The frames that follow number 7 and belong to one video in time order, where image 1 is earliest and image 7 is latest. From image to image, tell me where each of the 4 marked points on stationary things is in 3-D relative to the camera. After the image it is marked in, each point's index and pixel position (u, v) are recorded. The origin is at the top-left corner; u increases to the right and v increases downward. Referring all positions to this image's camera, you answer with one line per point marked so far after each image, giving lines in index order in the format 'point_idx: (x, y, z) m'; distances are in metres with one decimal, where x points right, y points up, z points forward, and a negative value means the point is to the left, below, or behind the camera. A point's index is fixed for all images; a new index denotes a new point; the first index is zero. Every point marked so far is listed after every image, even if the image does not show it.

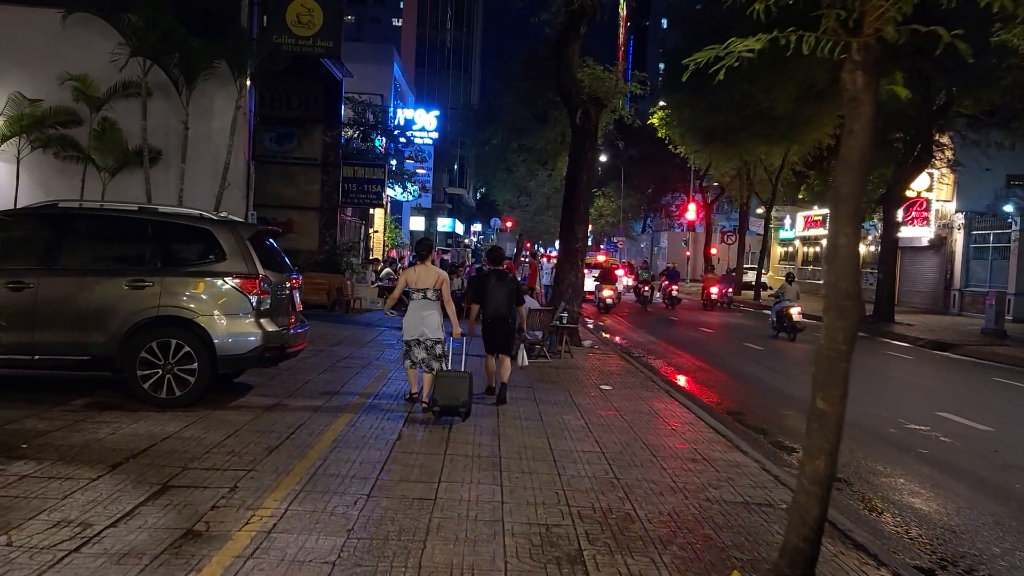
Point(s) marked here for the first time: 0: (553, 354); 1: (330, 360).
0: (+0.7, -1.1, +14.4) m
1: (-2.7, -1.0, +12.7) m
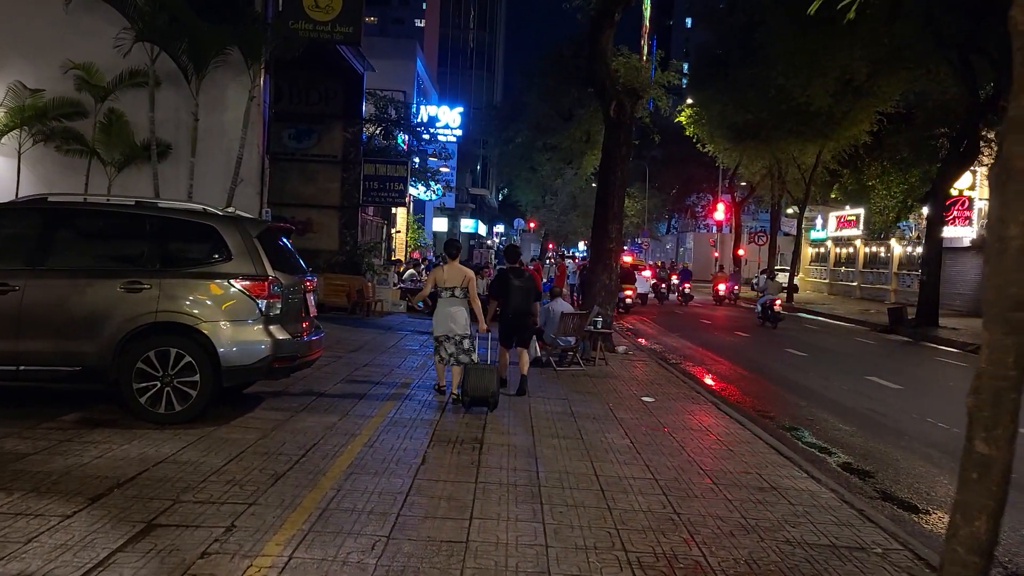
0: (+1.2, -1.2, +13.5) m
1: (-2.3, -1.1, +11.8) m
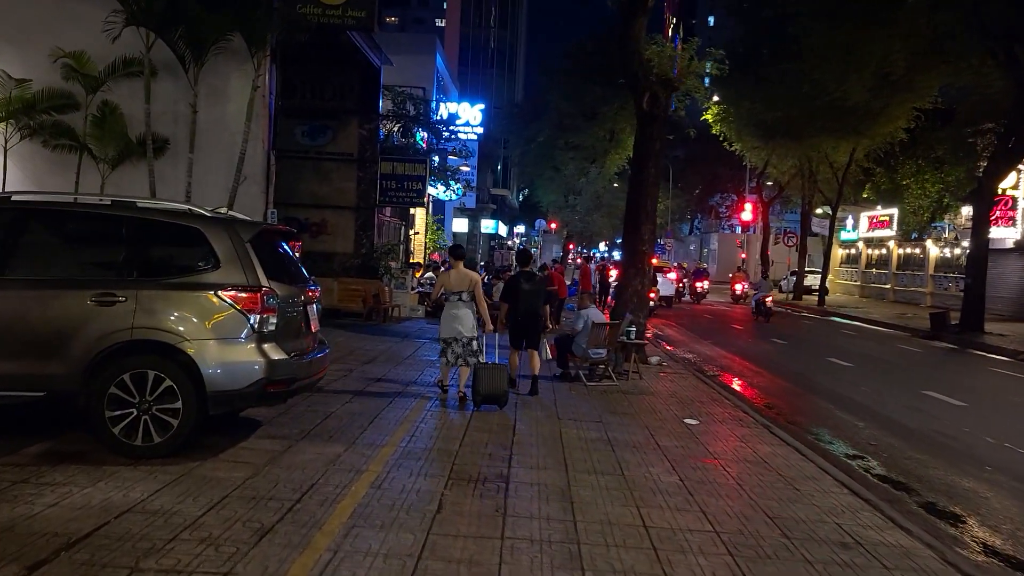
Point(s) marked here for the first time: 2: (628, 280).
0: (+1.6, -1.3, +12.4) m
1: (-1.9, -1.2, +10.8) m
2: (+1.9, +0.1, +14.5) m
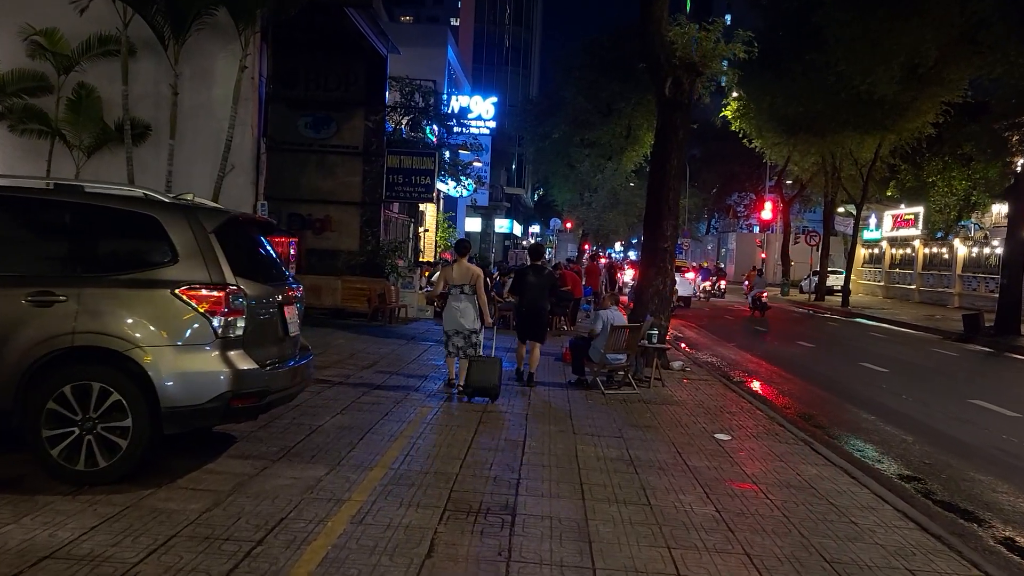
0: (+1.7, -1.3, +11.4) m
1: (-1.8, -1.1, +9.9) m
2: (+2.1, +0.1, +13.5) m
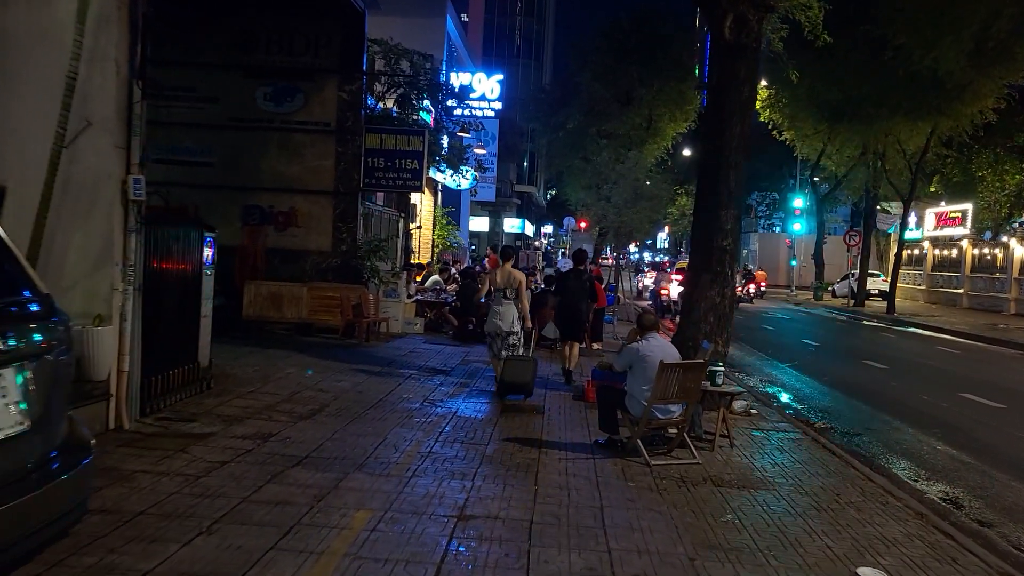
0: (+1.7, -1.4, +7.8) m
1: (-1.8, -1.3, +6.4) m
2: (+2.1, 0.0, +9.9) m
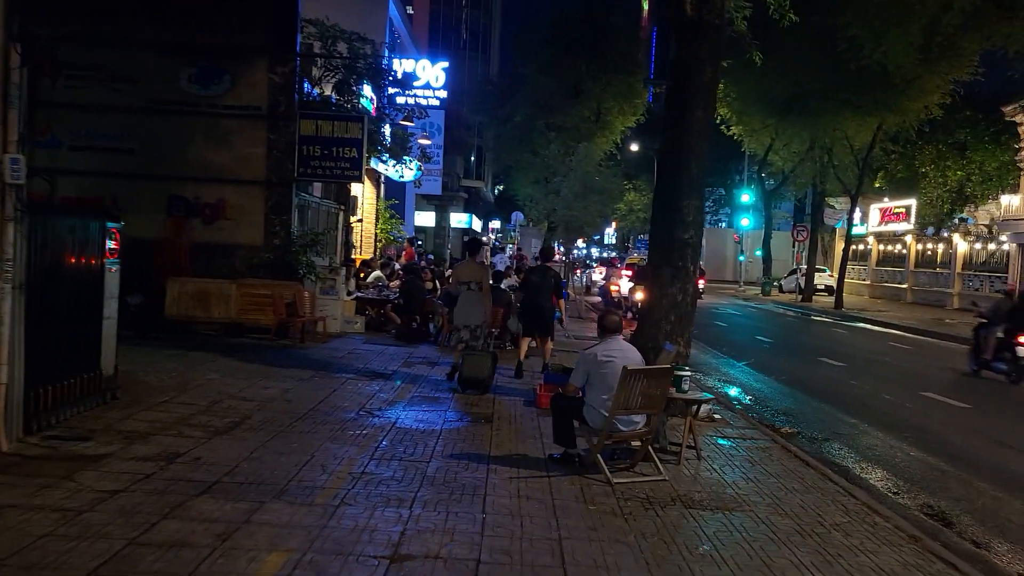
0: (+1.3, -1.4, +7.1) m
1: (-2.2, -1.3, +5.4) m
2: (+1.6, 0.0, +9.2) m
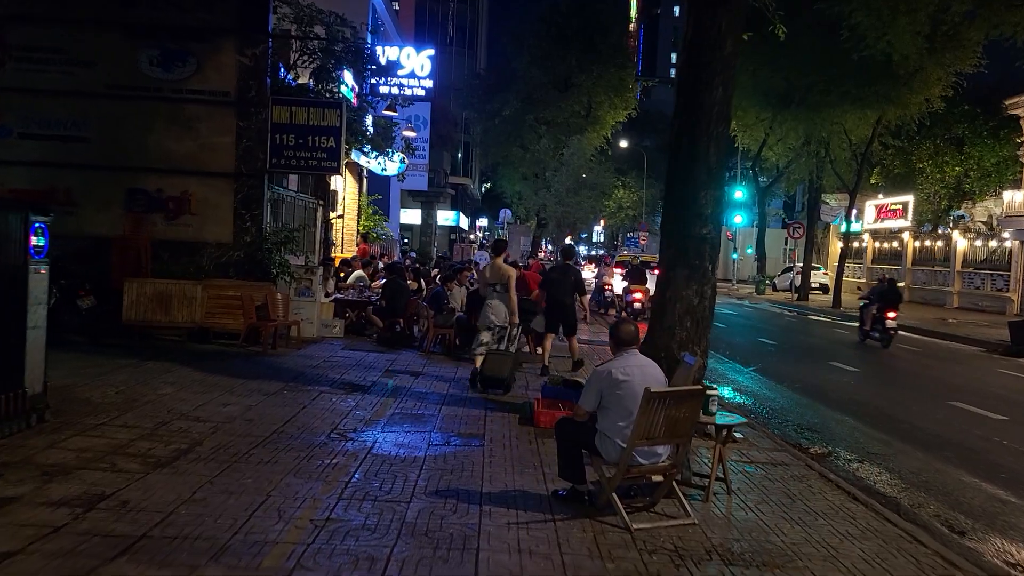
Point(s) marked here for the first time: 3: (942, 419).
0: (+1.2, -1.4, +6.0) m
1: (-2.2, -1.3, +4.3) m
2: (+1.5, 0.0, +8.1) m
3: (+5.4, -1.6, +10.9) m
